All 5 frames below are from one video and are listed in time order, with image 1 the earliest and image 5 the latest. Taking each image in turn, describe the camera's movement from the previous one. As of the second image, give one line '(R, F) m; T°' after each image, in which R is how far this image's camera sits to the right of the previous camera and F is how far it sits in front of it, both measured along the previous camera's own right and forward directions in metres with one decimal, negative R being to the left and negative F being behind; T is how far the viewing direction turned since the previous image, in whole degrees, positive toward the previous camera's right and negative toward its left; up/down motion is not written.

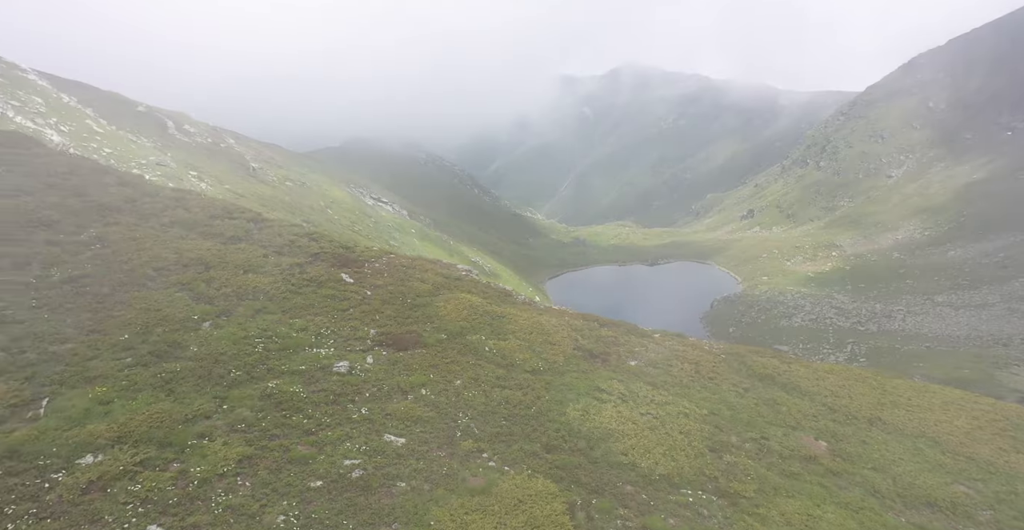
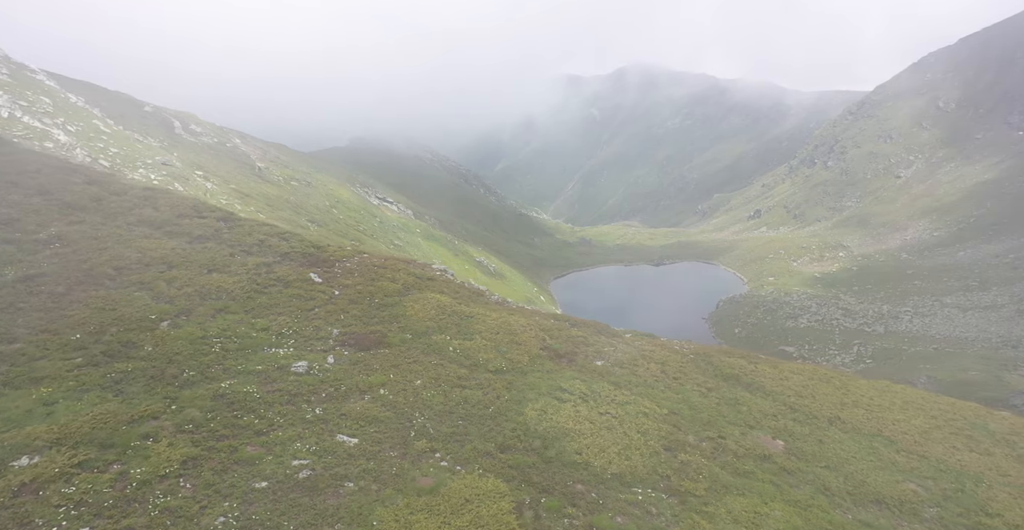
(+2.6, +0.2) m; +1°
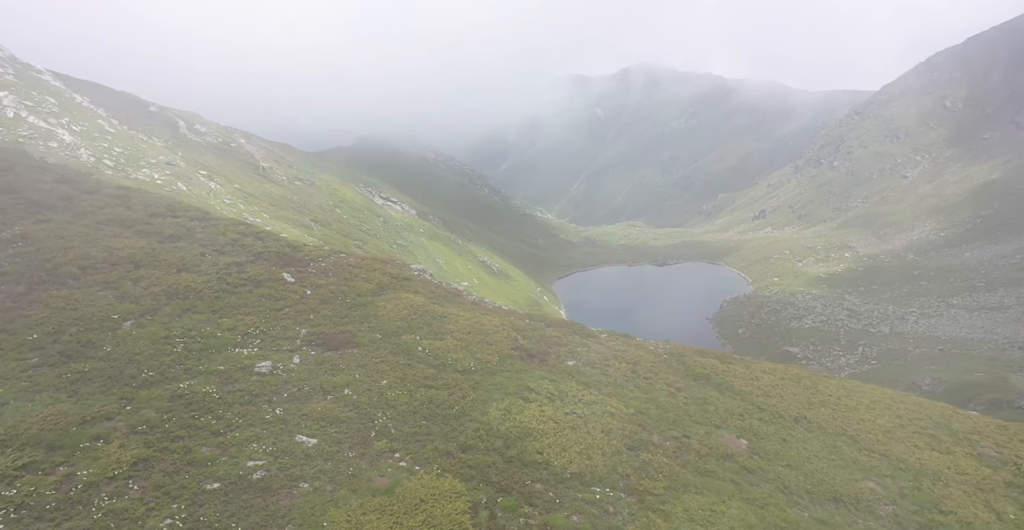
(+1.9, -0.1) m; +1°
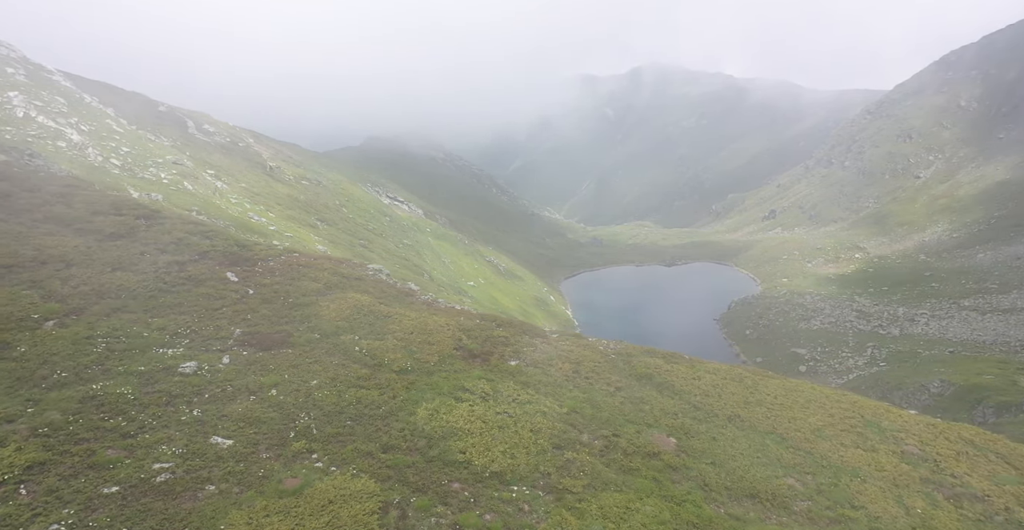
(+3.9, -0.2) m; +2°
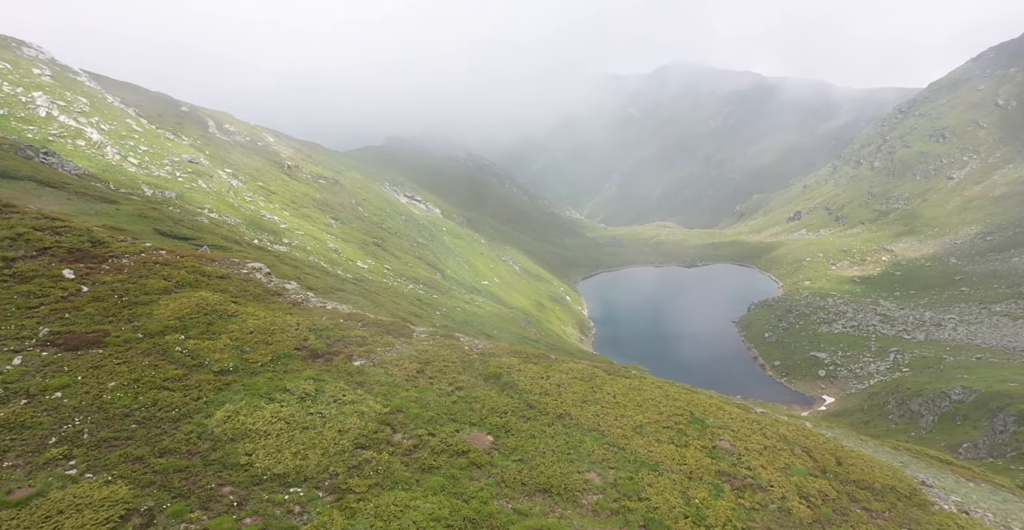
(+10.7, -0.6) m; +5°
